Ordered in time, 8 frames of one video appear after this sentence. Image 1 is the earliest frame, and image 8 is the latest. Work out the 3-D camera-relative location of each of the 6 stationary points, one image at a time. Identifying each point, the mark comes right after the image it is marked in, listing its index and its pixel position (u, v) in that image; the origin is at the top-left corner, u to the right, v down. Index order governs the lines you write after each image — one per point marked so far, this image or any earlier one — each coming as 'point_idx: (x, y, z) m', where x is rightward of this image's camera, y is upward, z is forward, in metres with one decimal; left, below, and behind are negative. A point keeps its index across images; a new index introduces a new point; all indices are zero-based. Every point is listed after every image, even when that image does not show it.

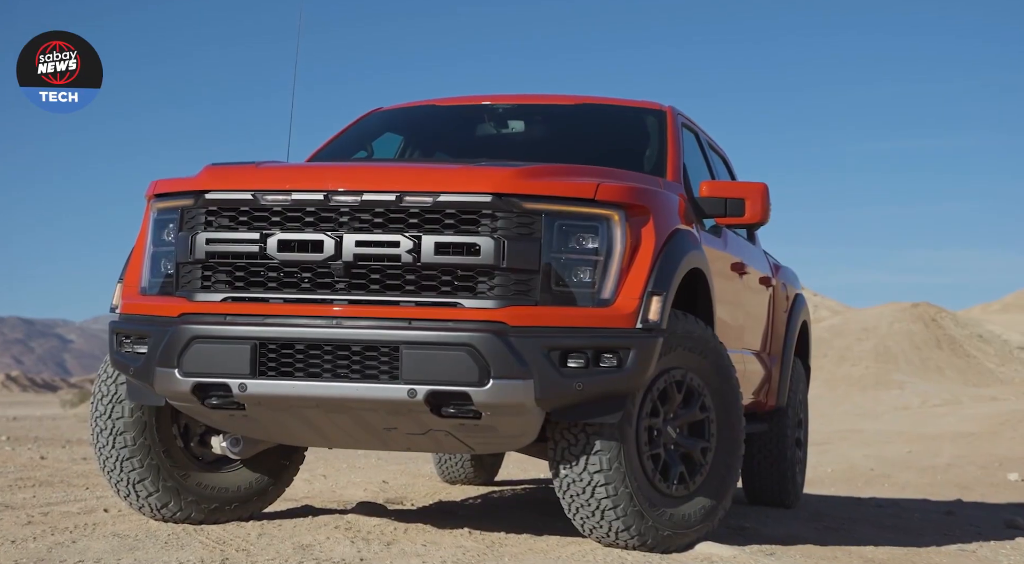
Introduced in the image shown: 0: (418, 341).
0: (-0.4, -0.2, +4.6) m
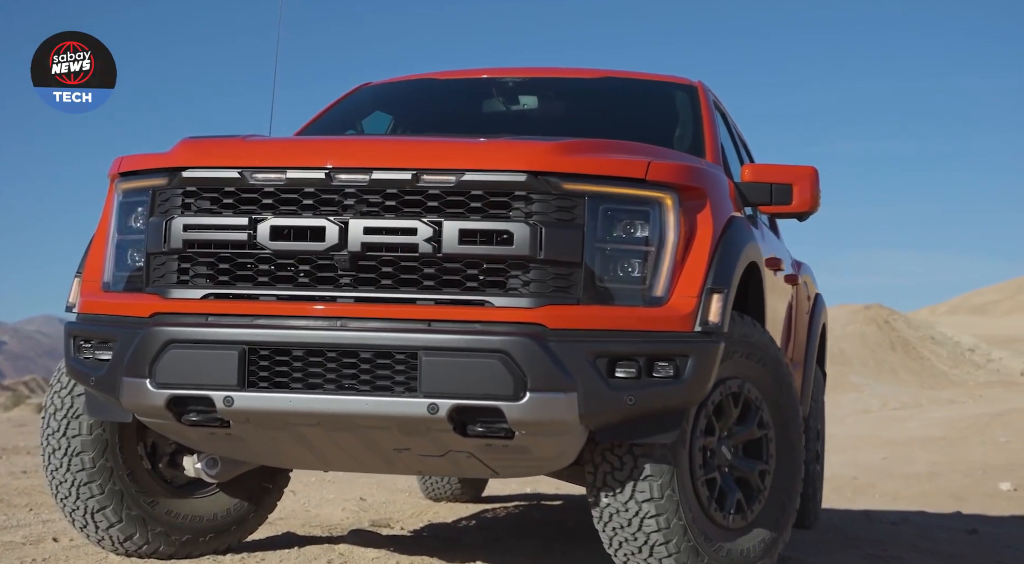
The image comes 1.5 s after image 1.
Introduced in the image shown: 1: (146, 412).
0: (-0.2, -0.2, +3.9) m
1: (-1.3, -0.4, +4.1) m
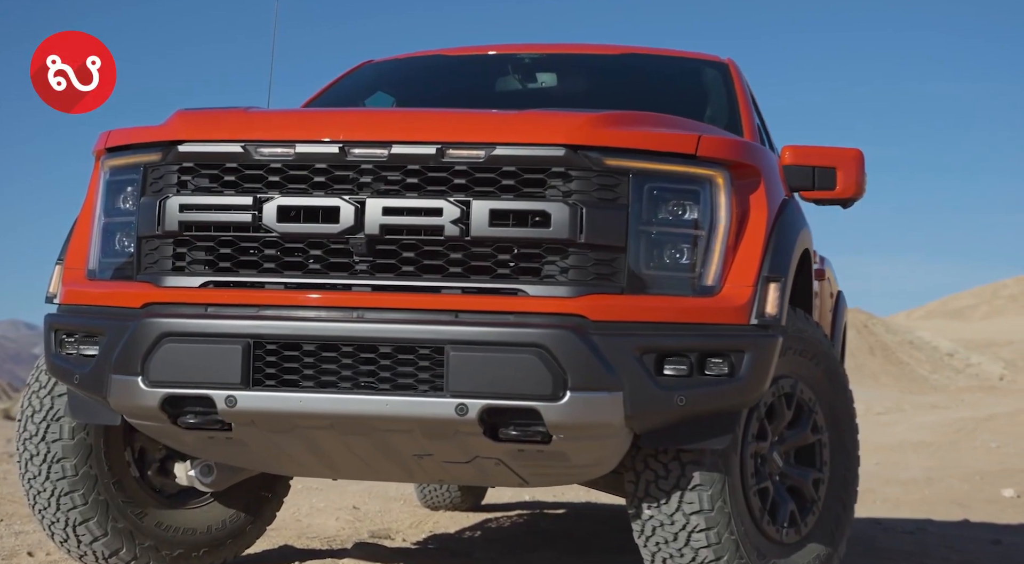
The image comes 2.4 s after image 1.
0: (-0.1, -0.2, +3.5) m
1: (-1.2, -0.4, +3.7) m
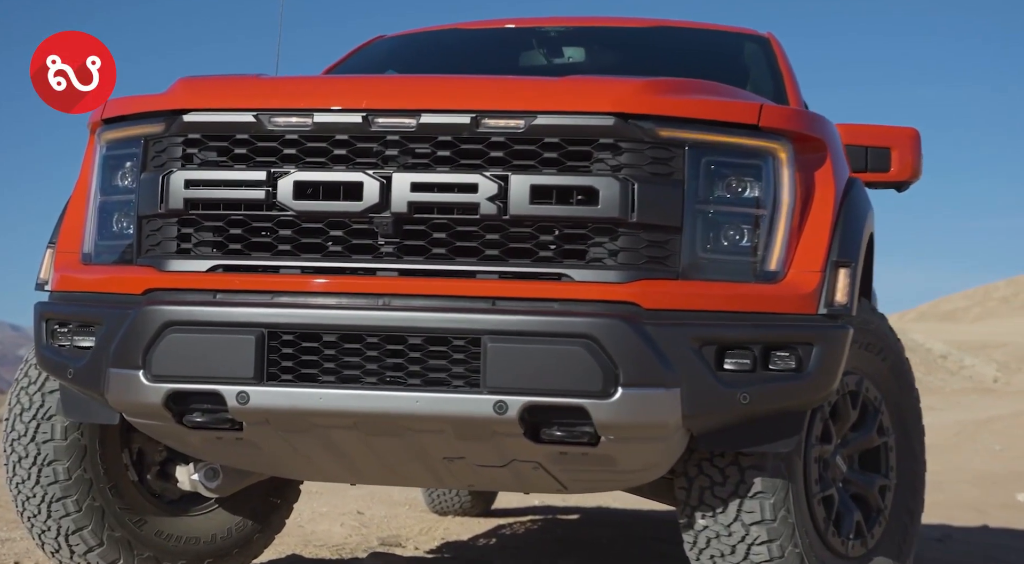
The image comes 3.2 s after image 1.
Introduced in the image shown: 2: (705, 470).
0: (0.0, -0.1, +3.1) m
1: (-1.1, -0.4, +3.3) m
2: (+0.5, -0.5, +3.3) m
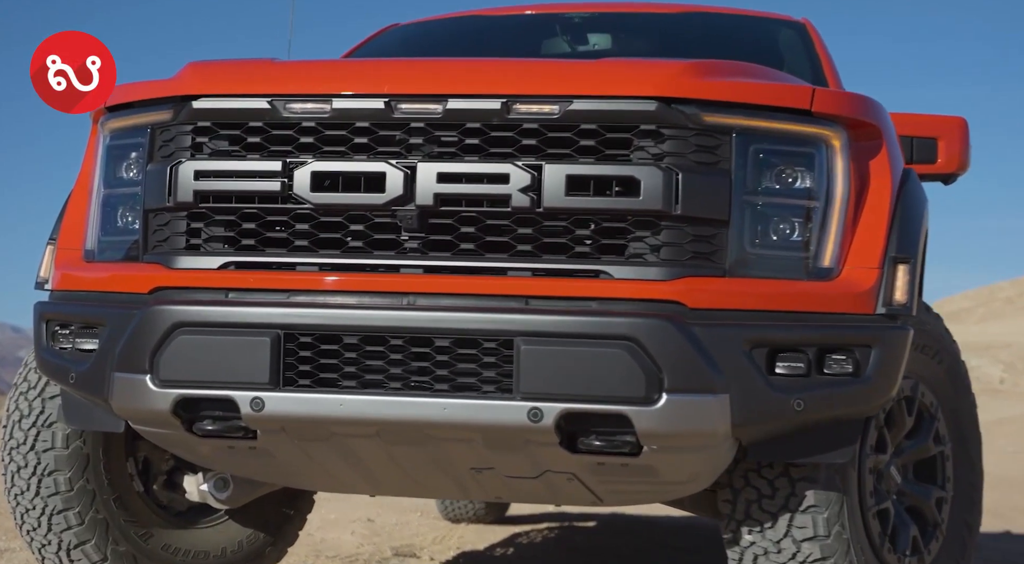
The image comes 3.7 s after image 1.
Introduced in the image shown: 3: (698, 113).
0: (+0.1, -0.1, +2.9) m
1: (-1.0, -0.4, +3.1) m
2: (+0.6, -0.5, +3.1) m
3: (+0.5, +0.4, +3.0) m
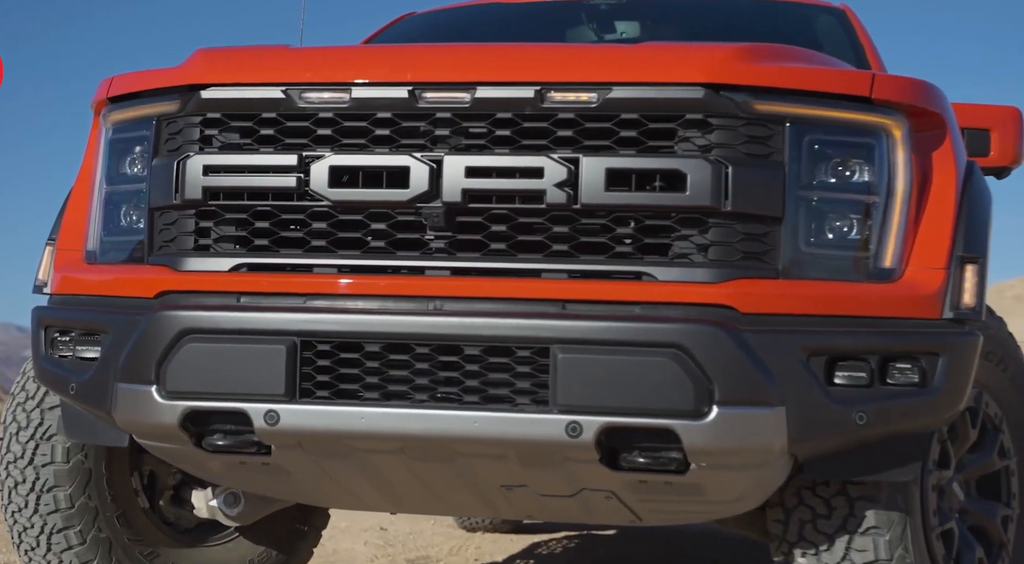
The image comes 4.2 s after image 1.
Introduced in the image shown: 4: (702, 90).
0: (+0.2, -0.1, +2.7) m
1: (-0.9, -0.4, +2.9) m
2: (+0.7, -0.5, +2.9) m
3: (+0.5, +0.4, +2.7) m
4: (+0.4, +0.4, +2.7) m
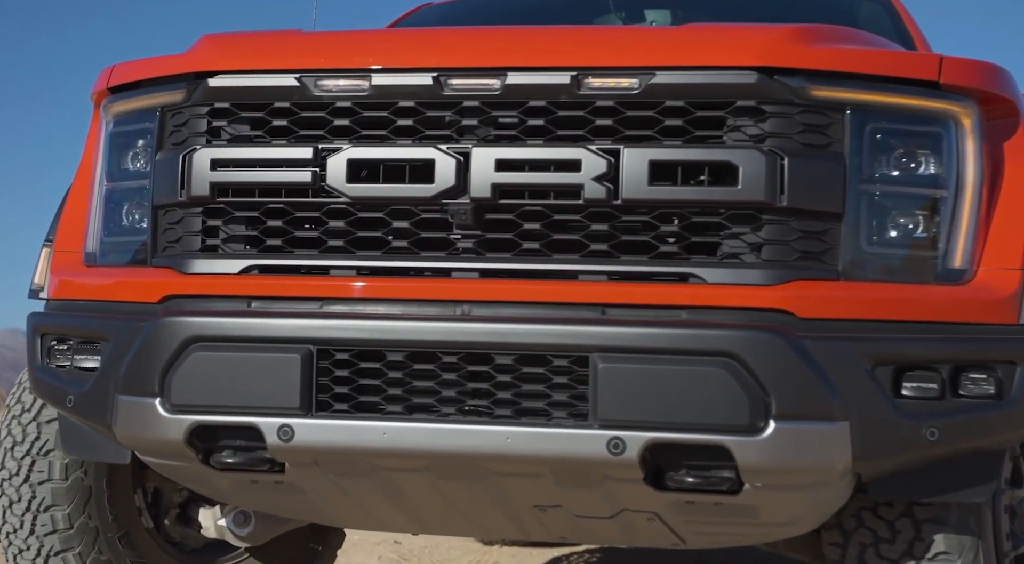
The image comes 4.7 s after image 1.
0: (+0.2, -0.1, +2.4) m
1: (-0.8, -0.4, +2.7) m
2: (+0.8, -0.5, +2.7) m
3: (+0.6, +0.4, +2.5) m
4: (+0.5, +0.4, +2.5) m
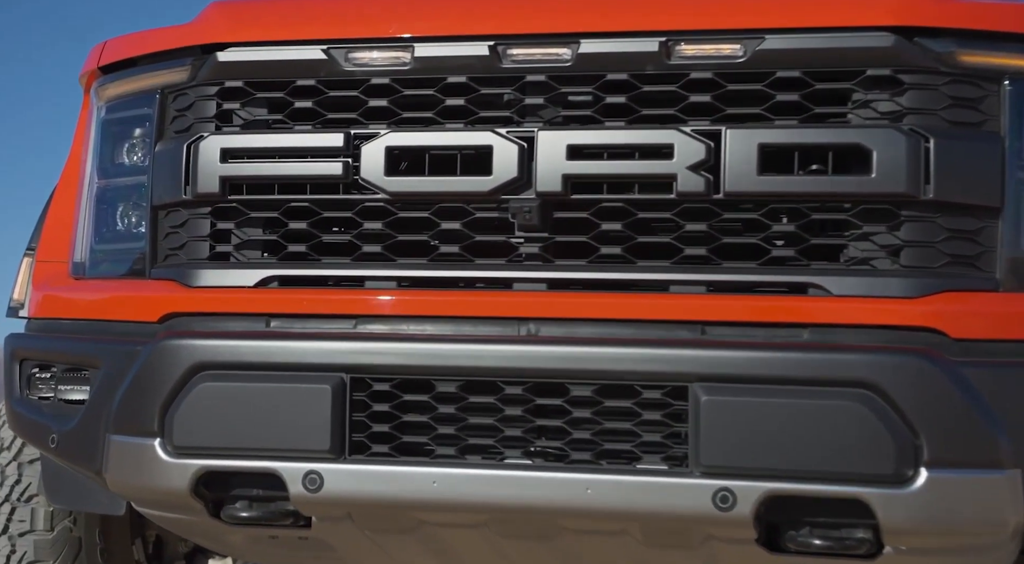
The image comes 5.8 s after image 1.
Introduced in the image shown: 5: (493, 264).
0: (+0.4, -0.2, +1.9) m
1: (-0.7, -0.4, +2.2) m
2: (+0.9, -0.5, +2.2) m
3: (+0.8, +0.4, +2.0) m
4: (+0.6, +0.4, +2.0) m
5: (0.0, 0.0, +2.1) m
